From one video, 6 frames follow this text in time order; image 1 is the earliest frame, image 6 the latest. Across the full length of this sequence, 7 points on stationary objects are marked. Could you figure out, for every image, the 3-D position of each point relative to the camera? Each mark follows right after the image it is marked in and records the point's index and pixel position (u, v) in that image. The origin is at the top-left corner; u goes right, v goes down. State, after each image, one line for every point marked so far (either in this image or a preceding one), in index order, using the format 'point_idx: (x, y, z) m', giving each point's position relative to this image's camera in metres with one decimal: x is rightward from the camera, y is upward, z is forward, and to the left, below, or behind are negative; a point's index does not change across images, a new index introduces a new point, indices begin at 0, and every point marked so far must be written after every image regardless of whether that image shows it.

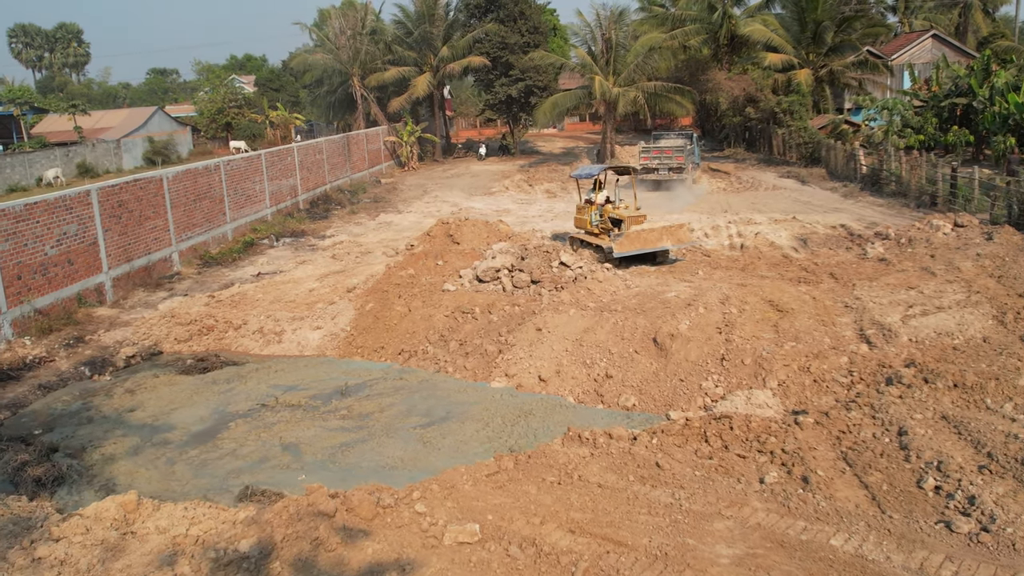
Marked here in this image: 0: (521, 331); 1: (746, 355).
0: (+0.1, -0.6, +10.7) m
1: (+2.8, -0.8, +9.0) m
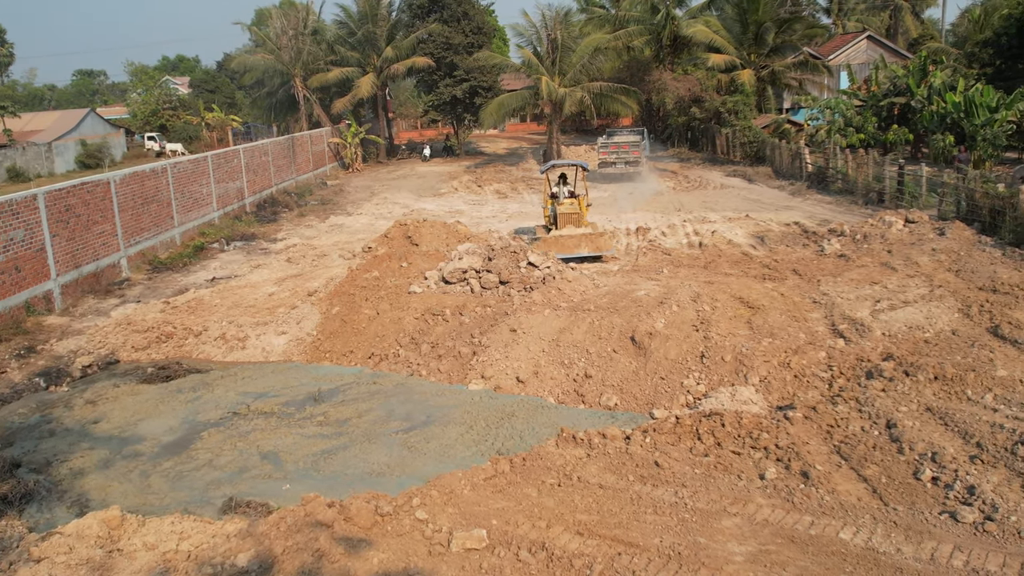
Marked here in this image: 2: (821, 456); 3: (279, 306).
0: (-0.3, -0.6, +10.6) m
1: (+2.6, -0.8, +9.1) m
2: (+2.7, -1.5, +6.6) m
3: (-4.0, -0.3, +13.2) m
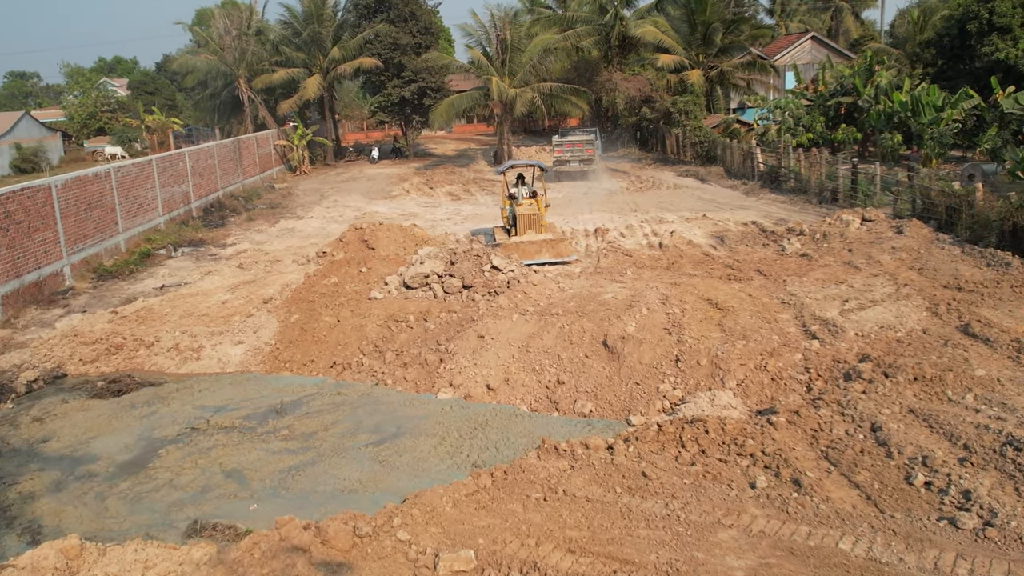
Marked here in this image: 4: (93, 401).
0: (-0.7, -0.7, +10.3) m
1: (+2.2, -0.8, +9.0) m
2: (+2.5, -1.5, +6.6) m
3: (-4.6, -0.5, +12.6) m
4: (-5.6, -1.5, +10.0) m
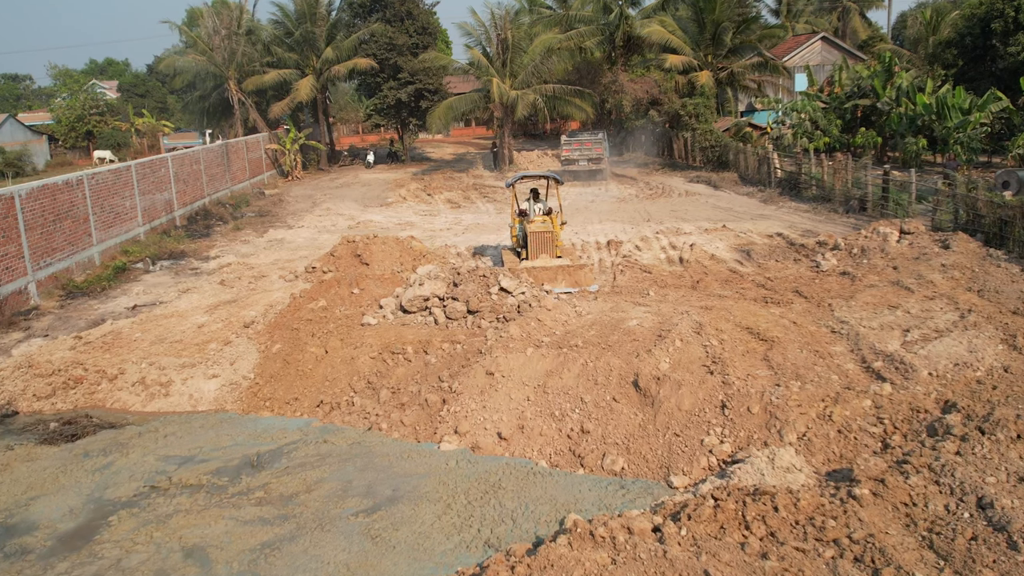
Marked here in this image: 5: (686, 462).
0: (-0.5, -1.0, +8.9) m
1: (+2.4, -1.1, +7.7) m
2: (+2.7, -1.8, +5.2) m
3: (-4.5, -0.8, +11.2) m
4: (-5.4, -1.8, +8.6) m
5: (+1.7, -1.6, +7.2) m
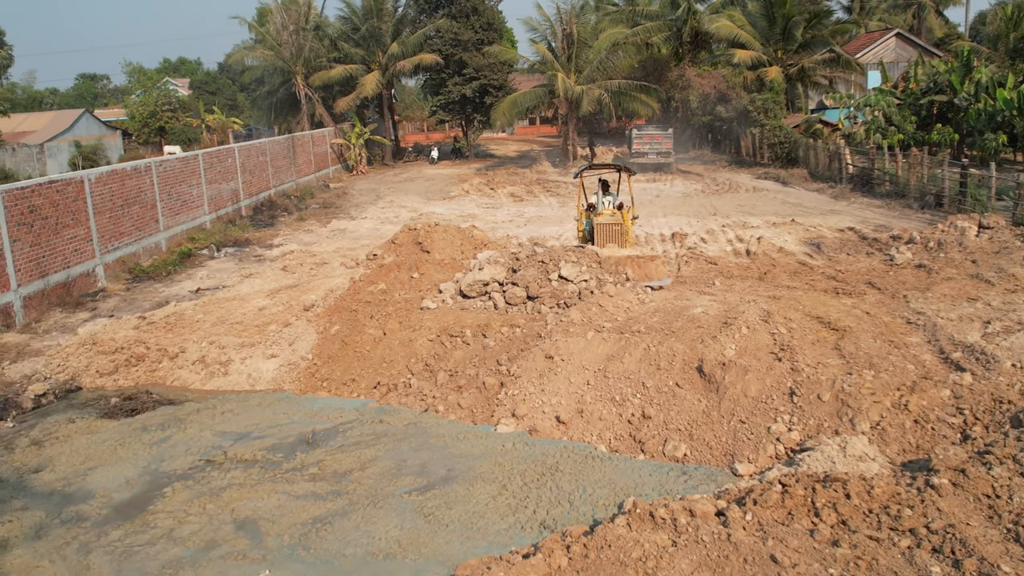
0: (+0.2, -0.8, +8.8) m
1: (+3.0, -1.0, +7.3) m
2: (+3.1, -1.6, +4.8) m
3: (-3.6, -0.5, +11.4) m
4: (-4.7, -1.5, +8.8) m
5: (+2.2, -1.5, +6.8) m
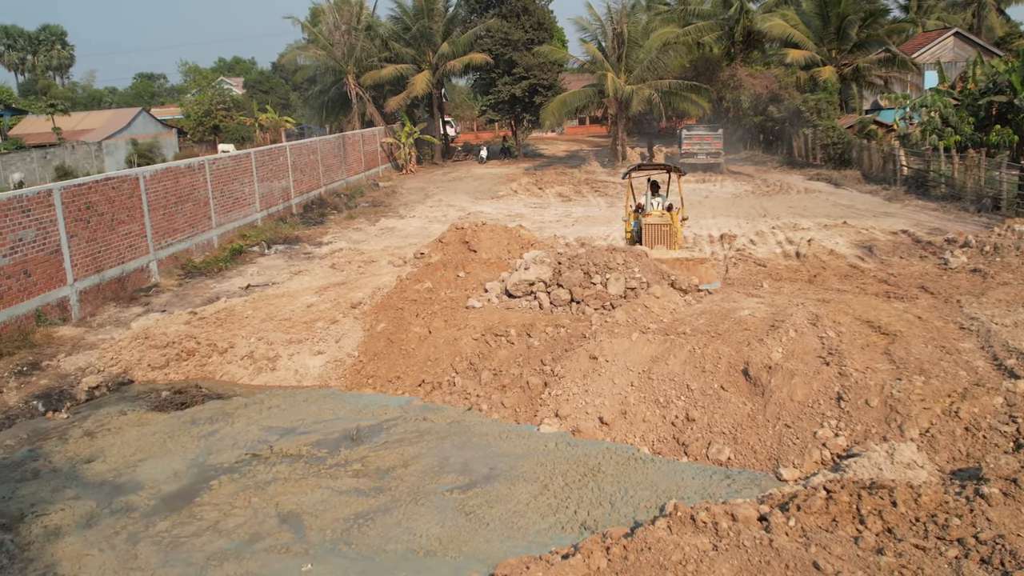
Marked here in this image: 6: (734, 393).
0: (+0.7, -0.8, +8.7) m
1: (+3.4, -1.0, +7.0) m
2: (+3.3, -1.7, +4.5) m
3: (-2.9, -0.5, +11.5) m
4: (-4.2, -1.5, +9.1) m
5: (+2.6, -1.5, +6.6) m
6: (+2.3, -1.1, +7.6) m
